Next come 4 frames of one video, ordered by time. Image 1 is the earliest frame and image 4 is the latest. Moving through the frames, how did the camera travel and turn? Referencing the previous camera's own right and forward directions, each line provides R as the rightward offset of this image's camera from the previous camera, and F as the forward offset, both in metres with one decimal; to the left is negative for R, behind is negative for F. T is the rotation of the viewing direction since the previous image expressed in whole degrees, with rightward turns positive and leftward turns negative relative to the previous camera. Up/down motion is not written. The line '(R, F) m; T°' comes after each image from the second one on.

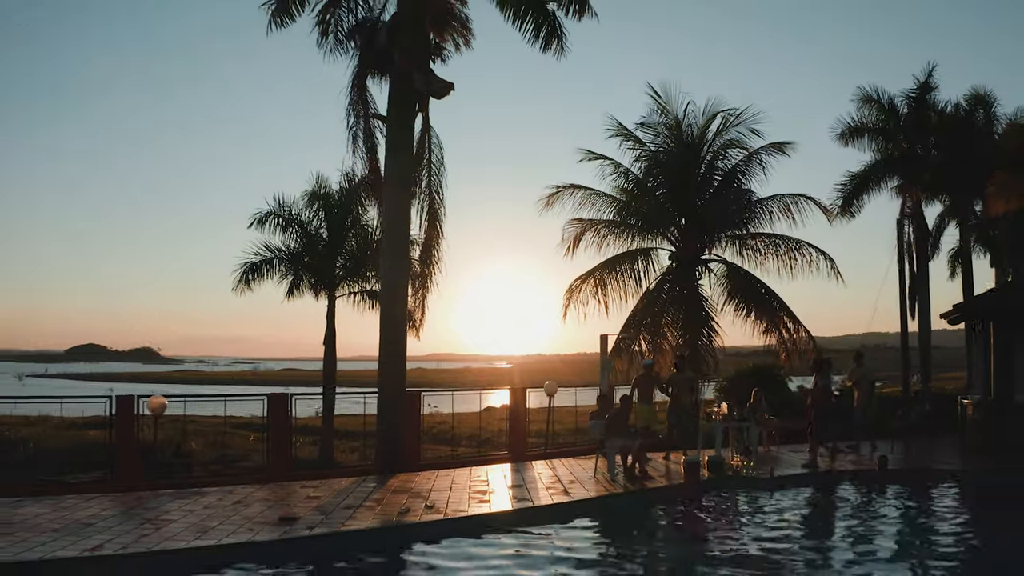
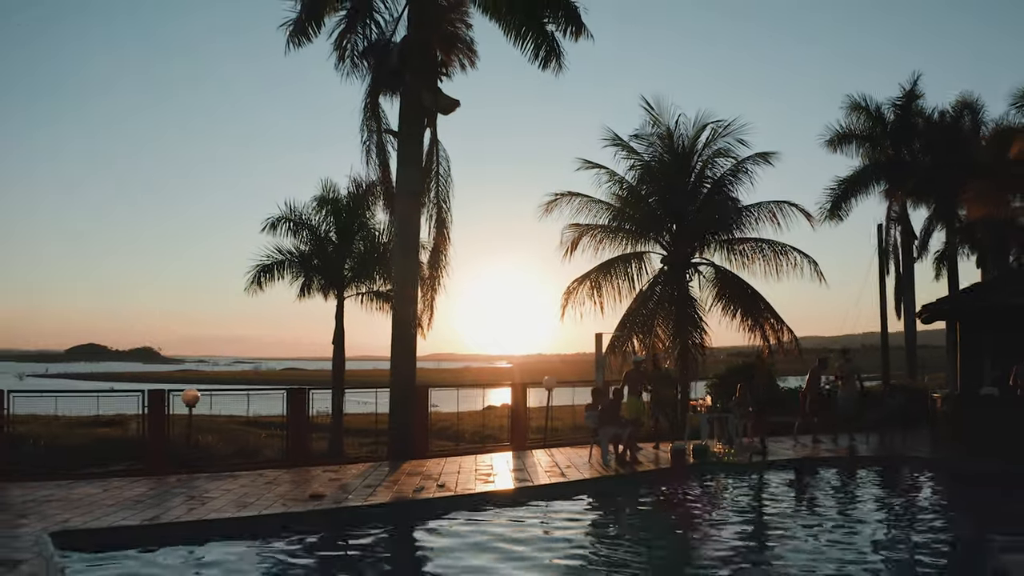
(0.0, -1.2) m; 0°
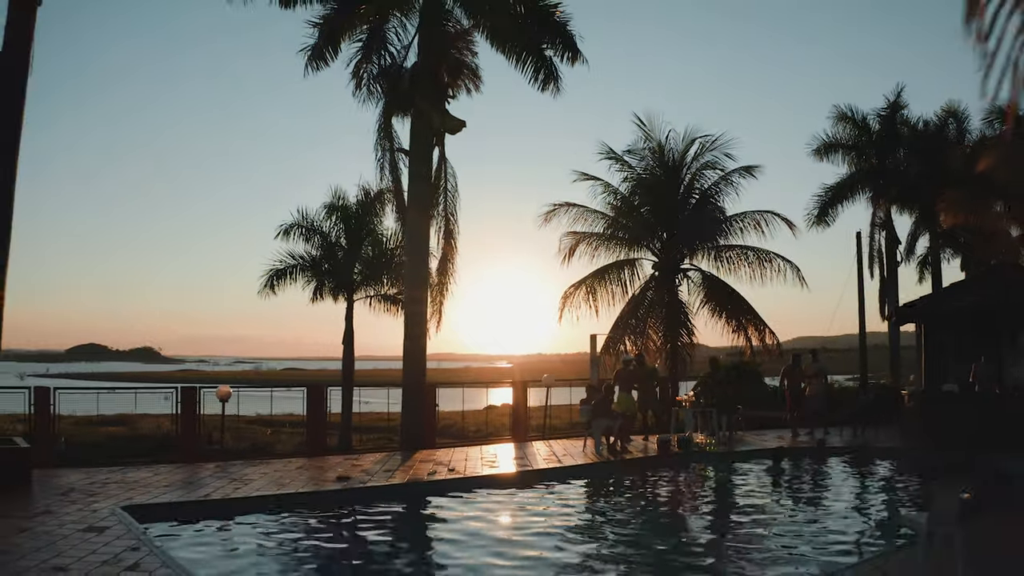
(0.0, -1.5) m; 0°
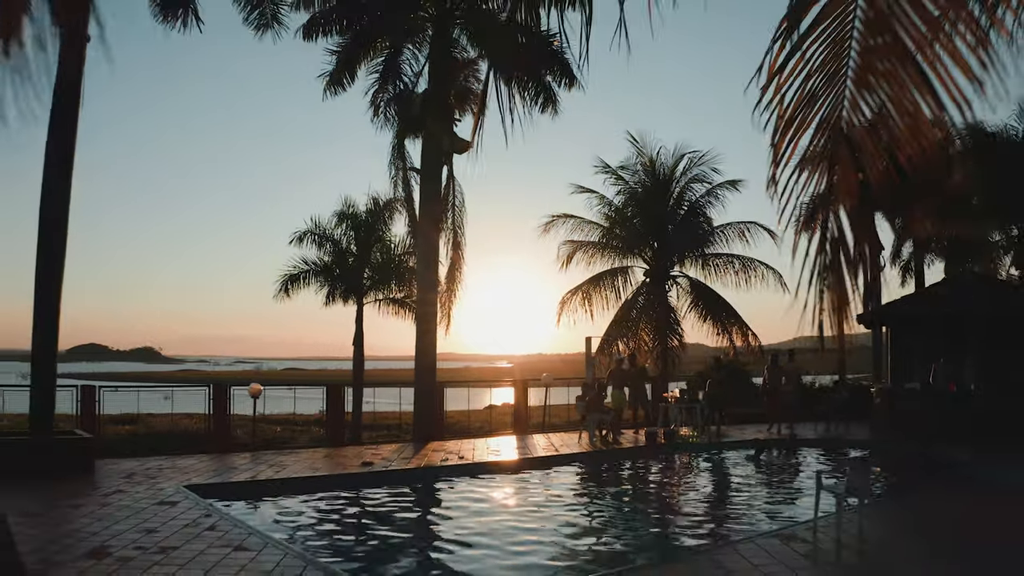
(0.0, -1.7) m; 0°
